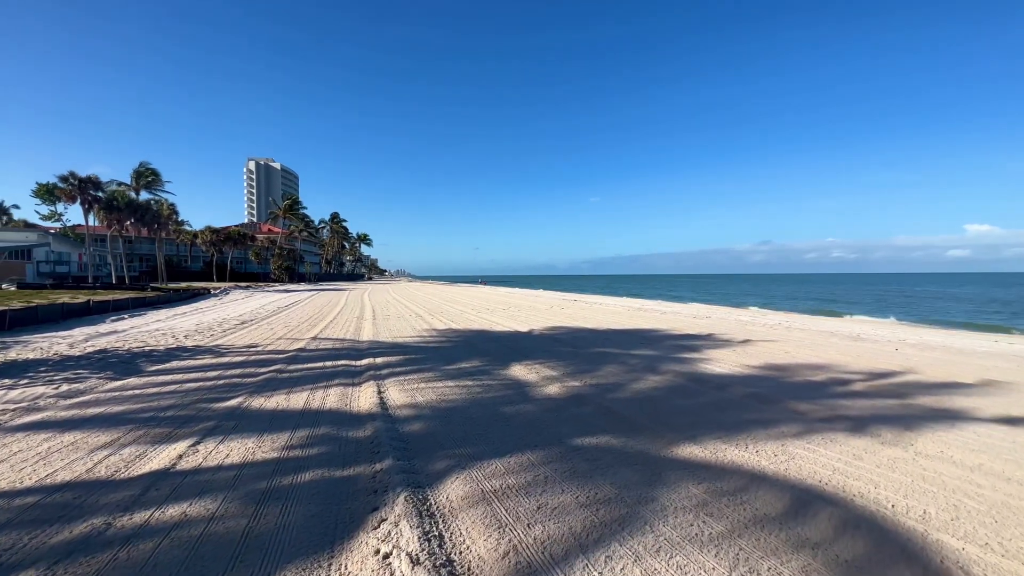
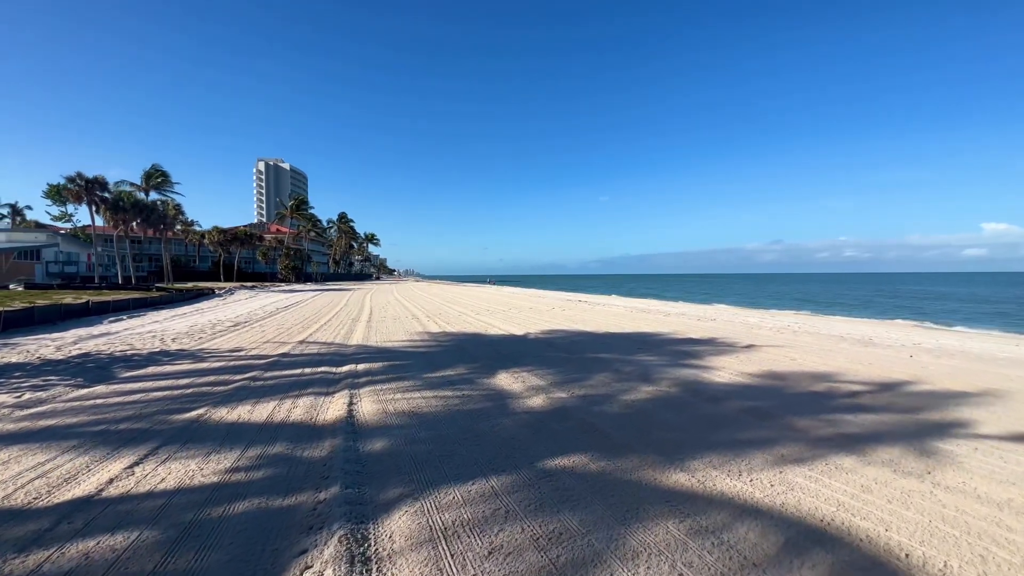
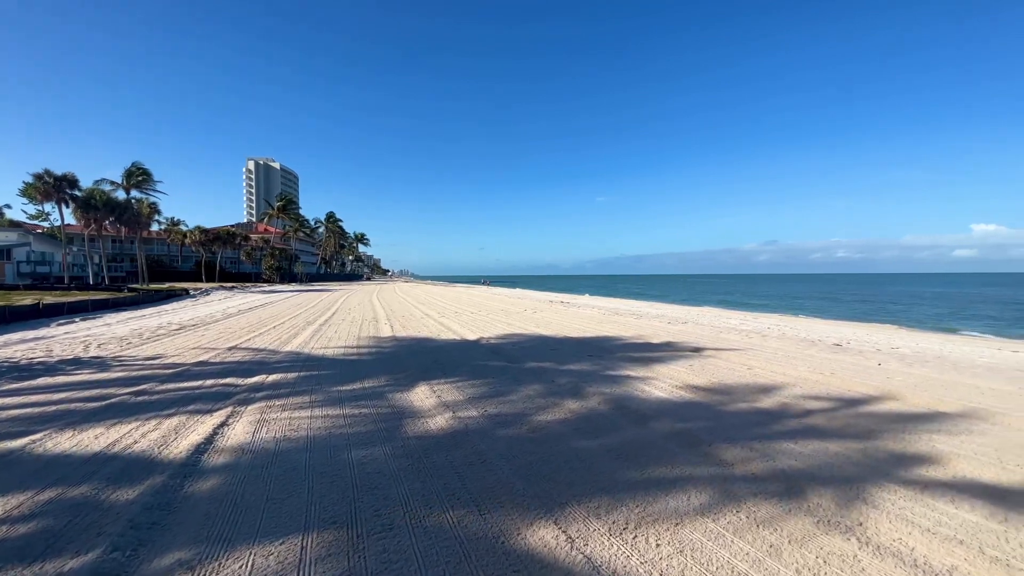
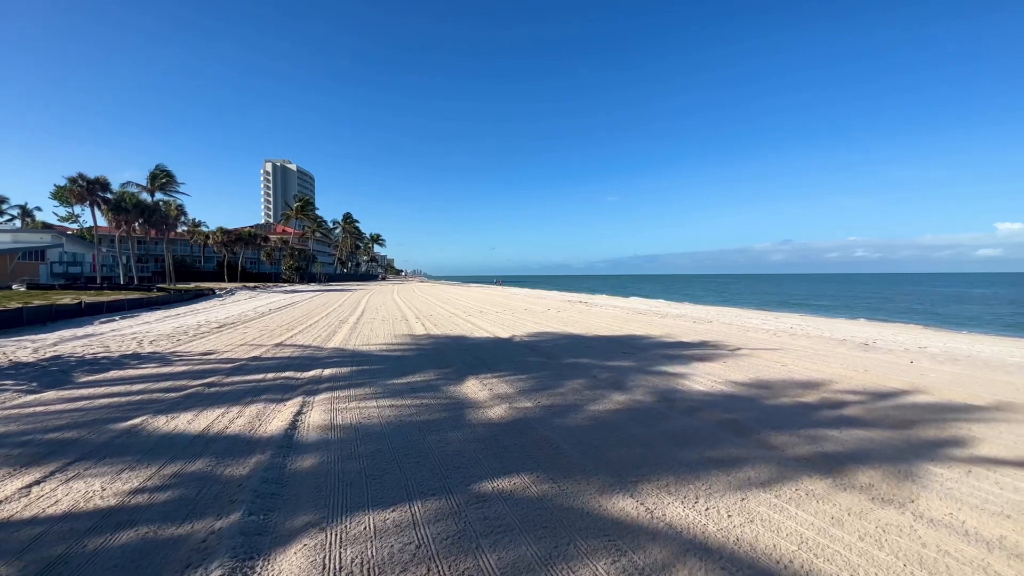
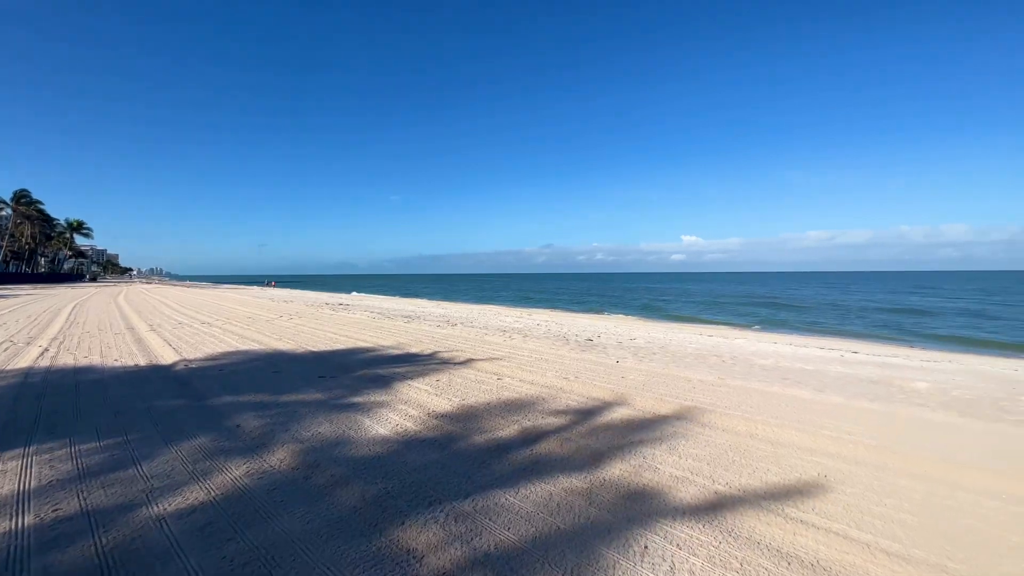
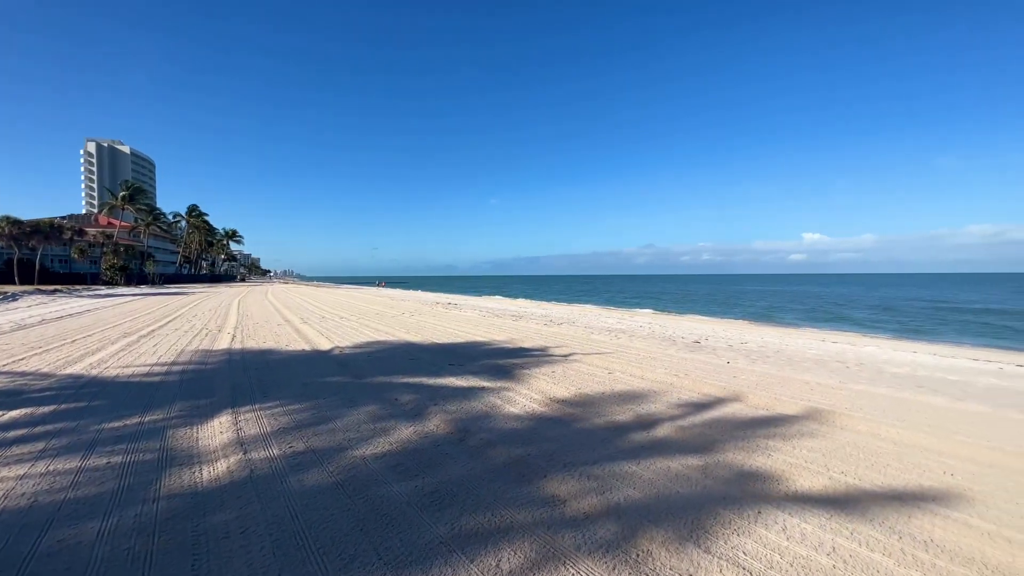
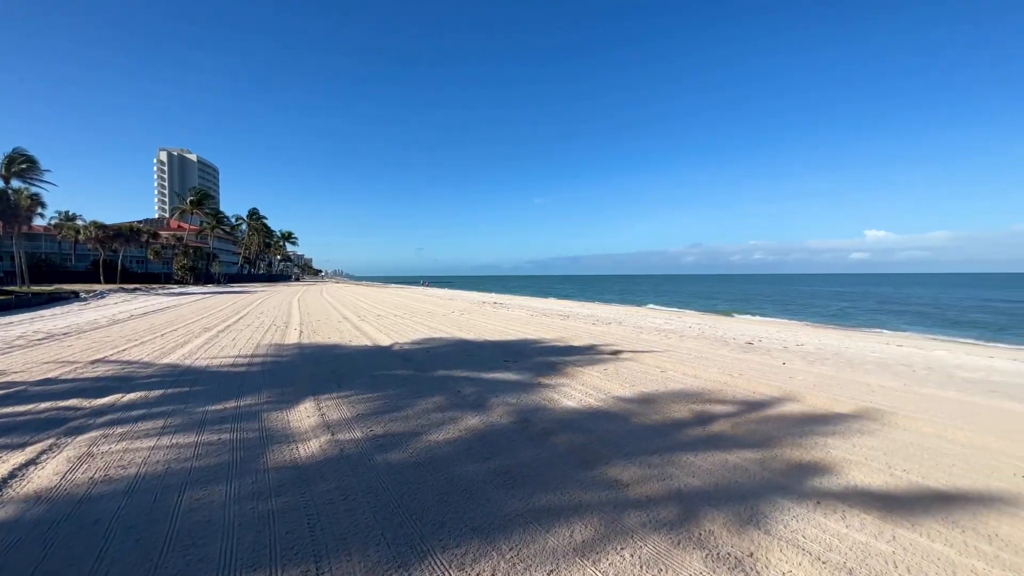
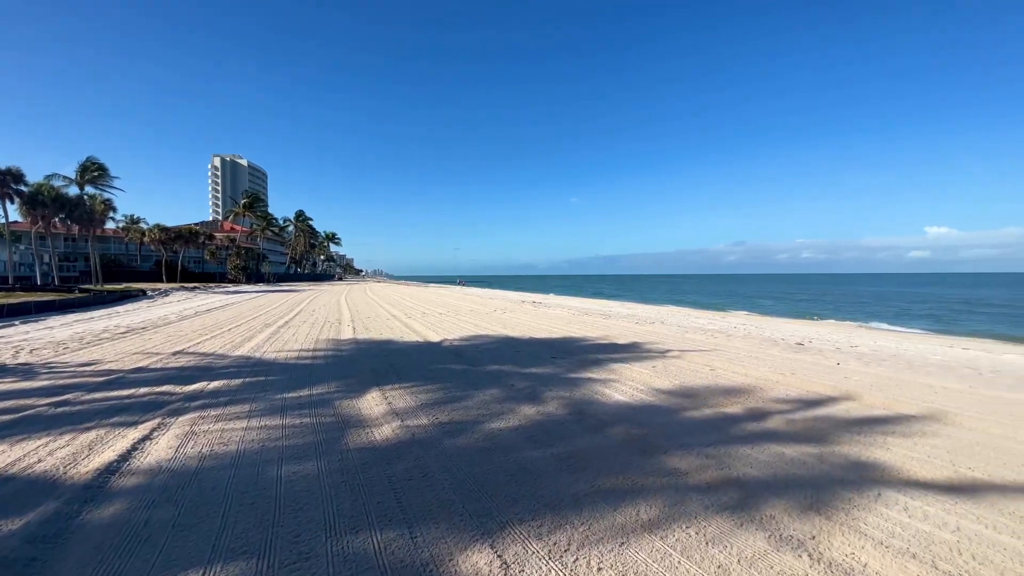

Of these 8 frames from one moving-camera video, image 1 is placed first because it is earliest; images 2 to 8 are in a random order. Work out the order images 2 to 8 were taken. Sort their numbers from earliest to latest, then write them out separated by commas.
2, 4, 3, 8, 7, 6, 5
